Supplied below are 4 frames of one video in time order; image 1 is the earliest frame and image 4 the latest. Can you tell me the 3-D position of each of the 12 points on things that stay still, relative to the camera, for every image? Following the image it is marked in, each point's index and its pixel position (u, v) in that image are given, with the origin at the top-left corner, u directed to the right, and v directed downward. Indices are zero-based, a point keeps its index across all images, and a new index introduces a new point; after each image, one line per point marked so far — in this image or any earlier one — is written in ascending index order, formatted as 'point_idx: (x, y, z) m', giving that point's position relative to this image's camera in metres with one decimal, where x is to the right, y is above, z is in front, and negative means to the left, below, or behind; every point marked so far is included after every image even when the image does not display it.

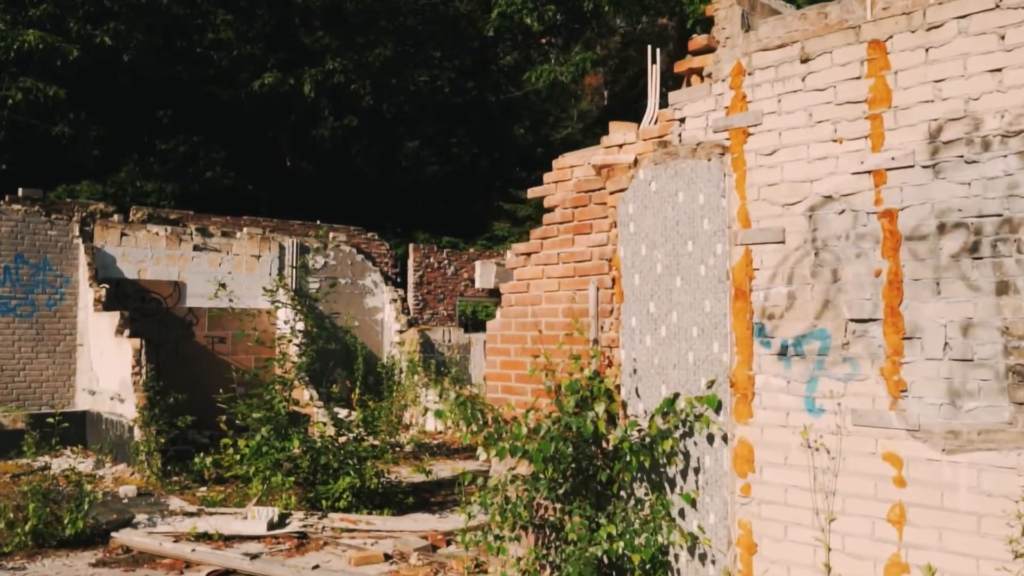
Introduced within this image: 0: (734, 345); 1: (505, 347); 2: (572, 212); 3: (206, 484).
0: (+1.1, -0.3, +3.8) m
1: (0.0, -0.4, +4.9) m
2: (+0.4, +0.5, +4.6) m
3: (-3.0, -1.9, +7.6) m
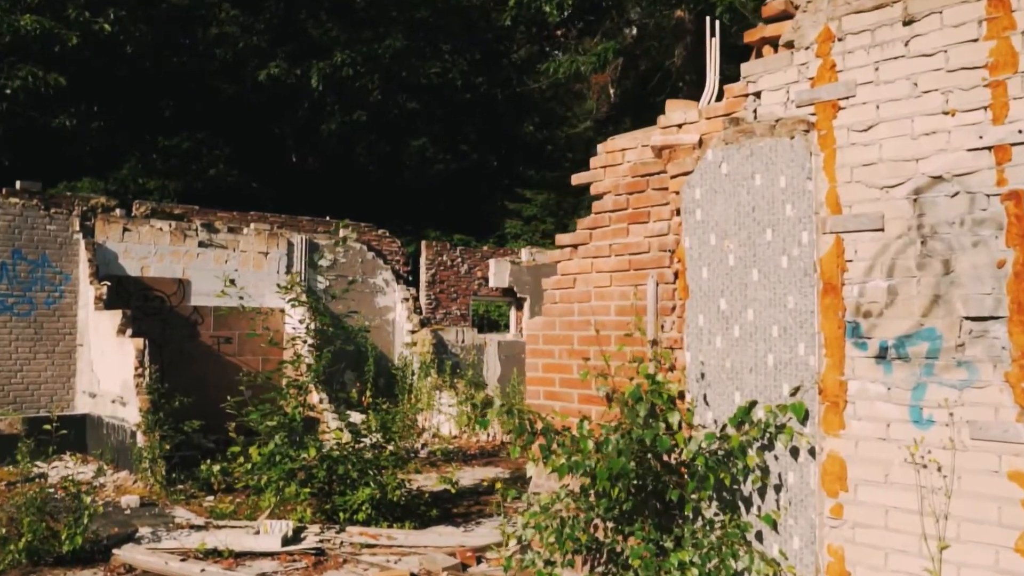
0: (+1.3, -0.3, +3.3) m
1: (+0.2, -0.3, +4.4) m
2: (+0.6, +0.5, +4.2) m
3: (-2.7, -1.9, +7.2) m
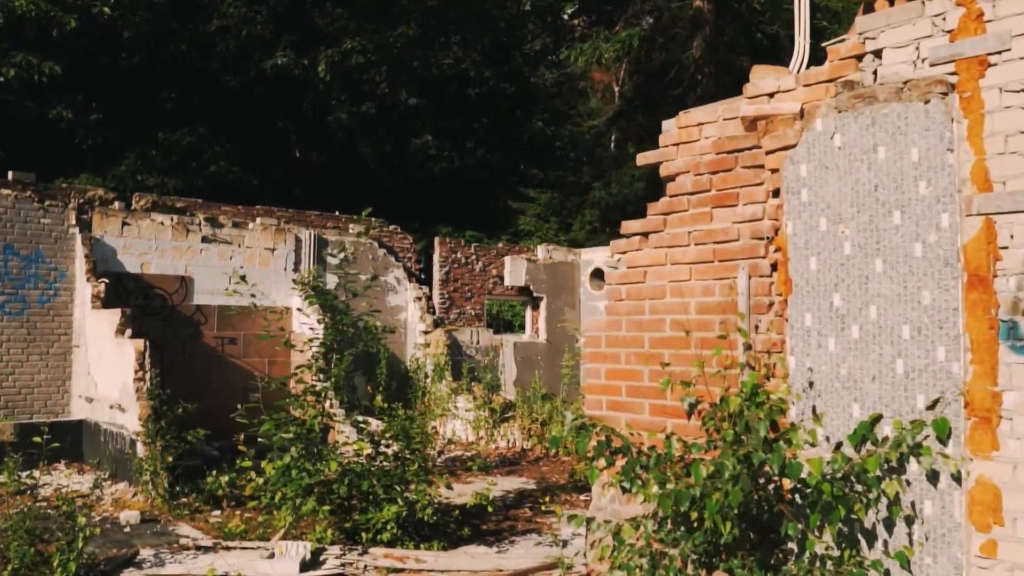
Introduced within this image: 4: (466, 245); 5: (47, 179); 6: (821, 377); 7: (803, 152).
0: (+1.6, -0.2, +2.8) m
1: (+0.5, -0.3, +3.9) m
2: (+0.9, +0.5, +3.6) m
3: (-2.4, -1.8, +6.6) m
4: (-0.8, +0.7, +12.8) m
5: (-9.0, +2.1, +15.1) m
6: (+1.2, -0.3, +3.1) m
7: (+1.2, +0.6, +3.2) m
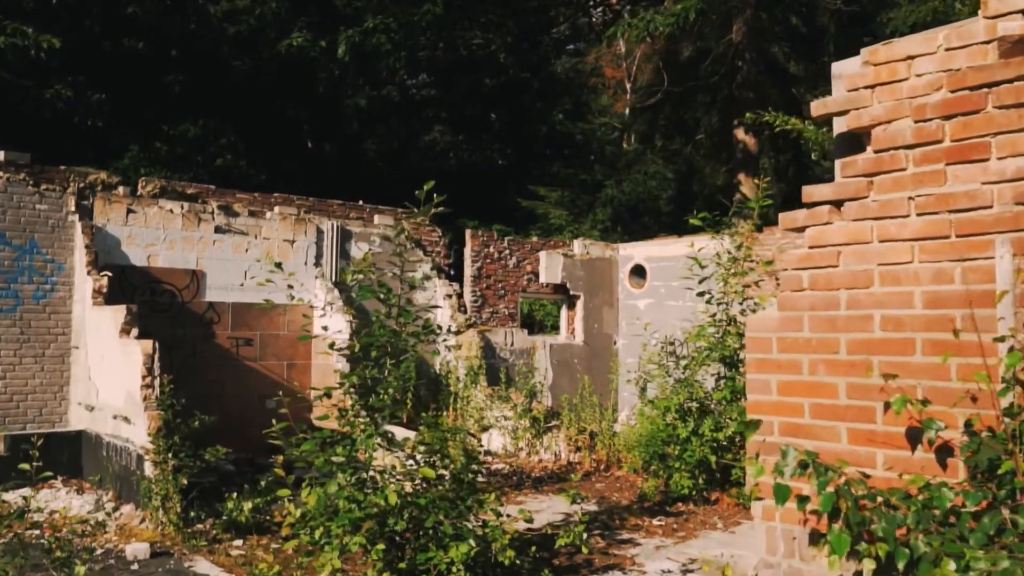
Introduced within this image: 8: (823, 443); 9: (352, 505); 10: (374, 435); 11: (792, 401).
0: (+2.2, -0.2, +1.8) m
1: (+1.0, -0.3, +2.9) m
2: (+1.4, +0.6, +2.7) m
3: (-1.9, -1.8, +5.6) m
4: (-0.2, +0.7, +11.9) m
5: (-8.5, +2.2, +14.1) m
6: (+1.8, -0.3, +2.2) m
7: (+1.7, +0.6, +2.3) m
8: (+1.1, -0.6, +2.8) m
9: (-0.9, -1.2, +4.5) m
10: (-0.8, -0.8, +4.5) m
11: (+1.1, -0.4, +2.9) m
